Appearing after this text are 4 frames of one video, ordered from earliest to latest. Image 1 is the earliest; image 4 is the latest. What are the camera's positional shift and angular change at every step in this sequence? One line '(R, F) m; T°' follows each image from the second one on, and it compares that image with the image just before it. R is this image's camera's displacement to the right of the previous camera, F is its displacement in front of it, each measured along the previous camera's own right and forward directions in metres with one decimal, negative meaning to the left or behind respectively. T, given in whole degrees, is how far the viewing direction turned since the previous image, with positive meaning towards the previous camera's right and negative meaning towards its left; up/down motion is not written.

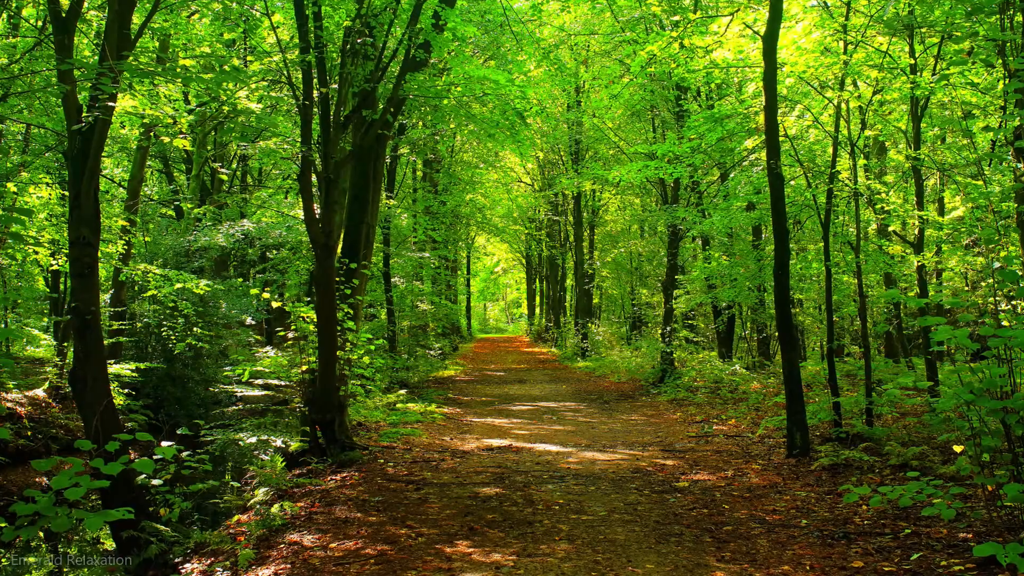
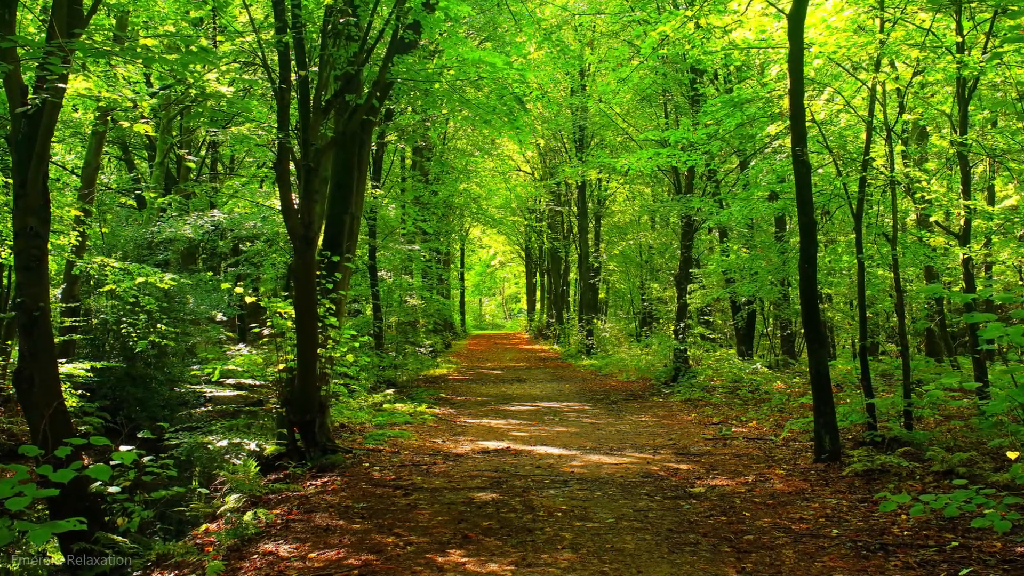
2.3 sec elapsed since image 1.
(+0.5, +0.5) m; -3°
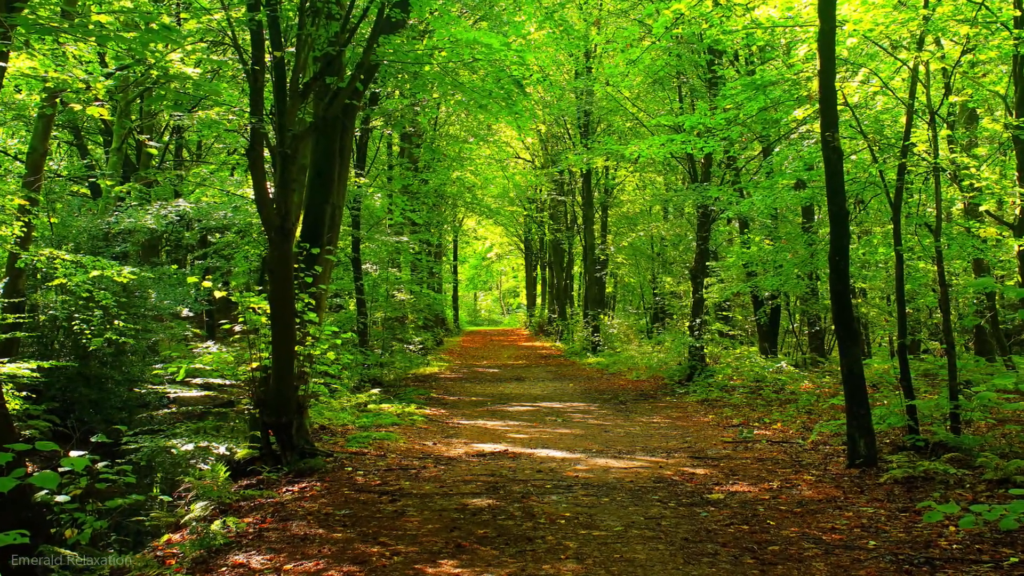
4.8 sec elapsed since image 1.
(+0.5, +0.5) m; -3°
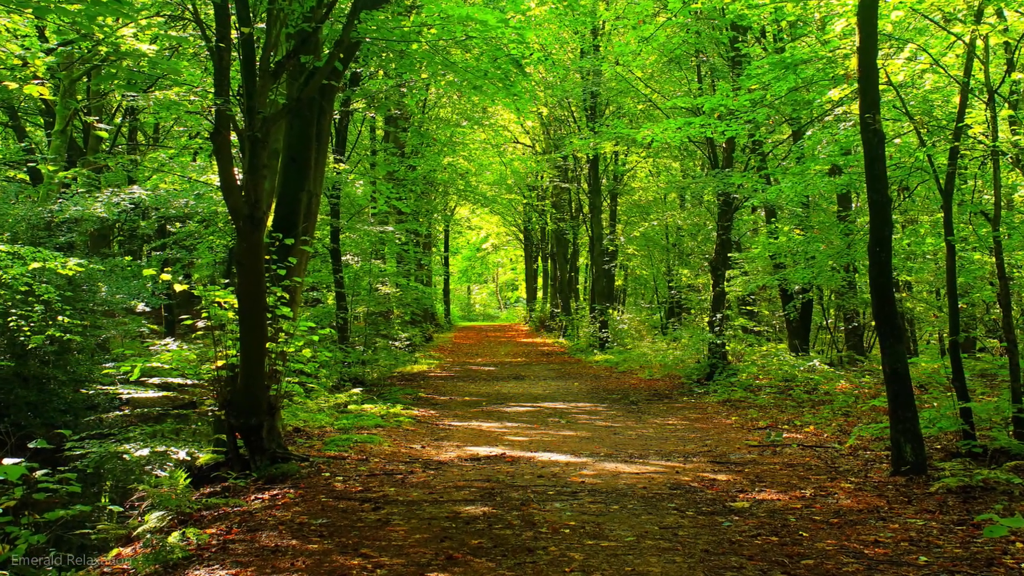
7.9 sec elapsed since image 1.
(+0.6, +0.7) m; -4°
